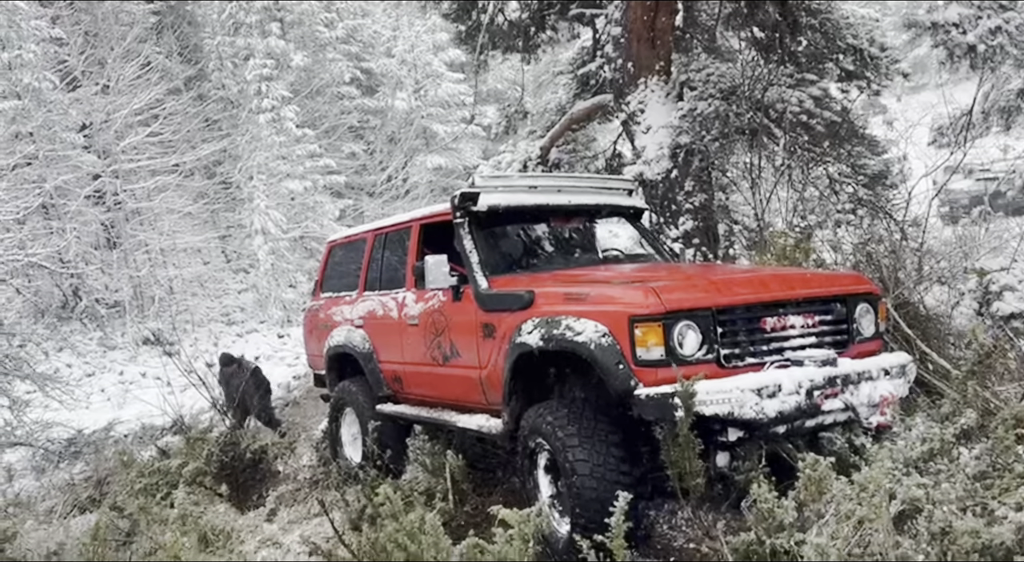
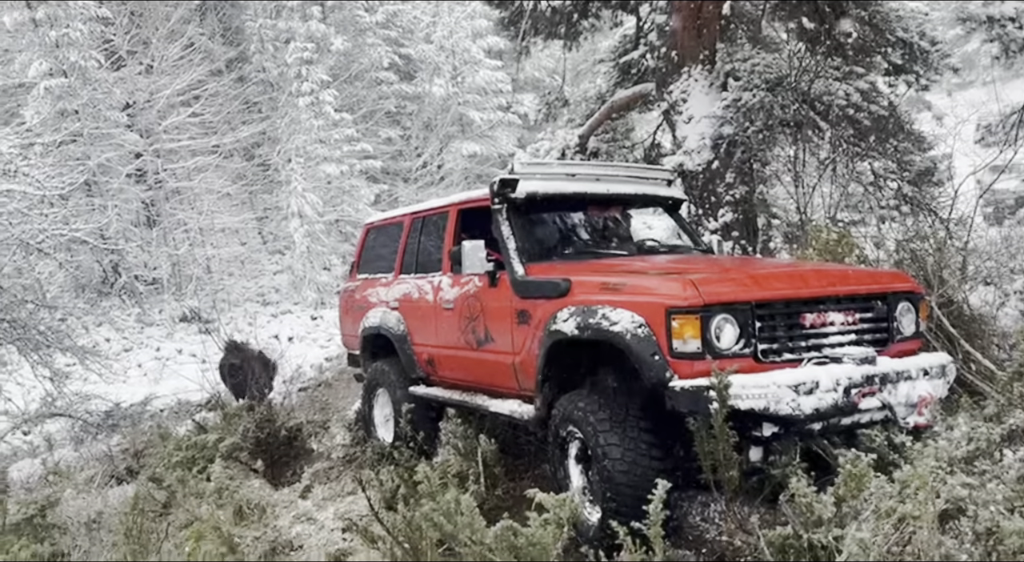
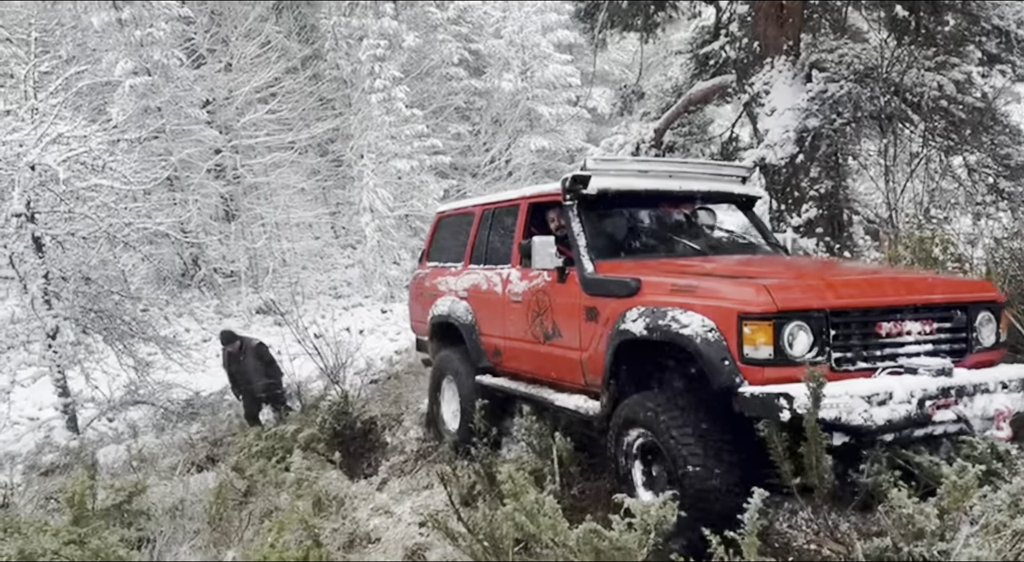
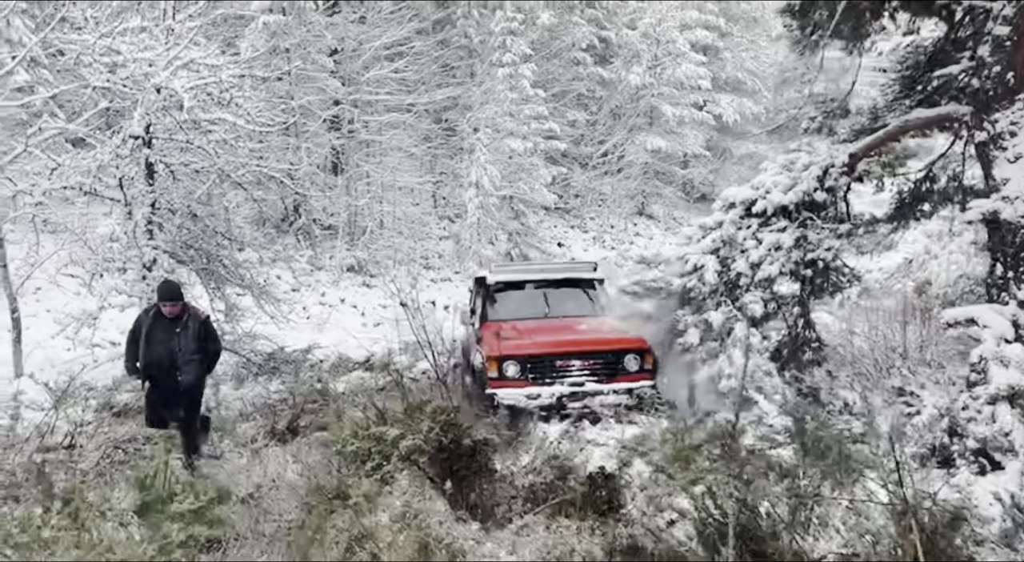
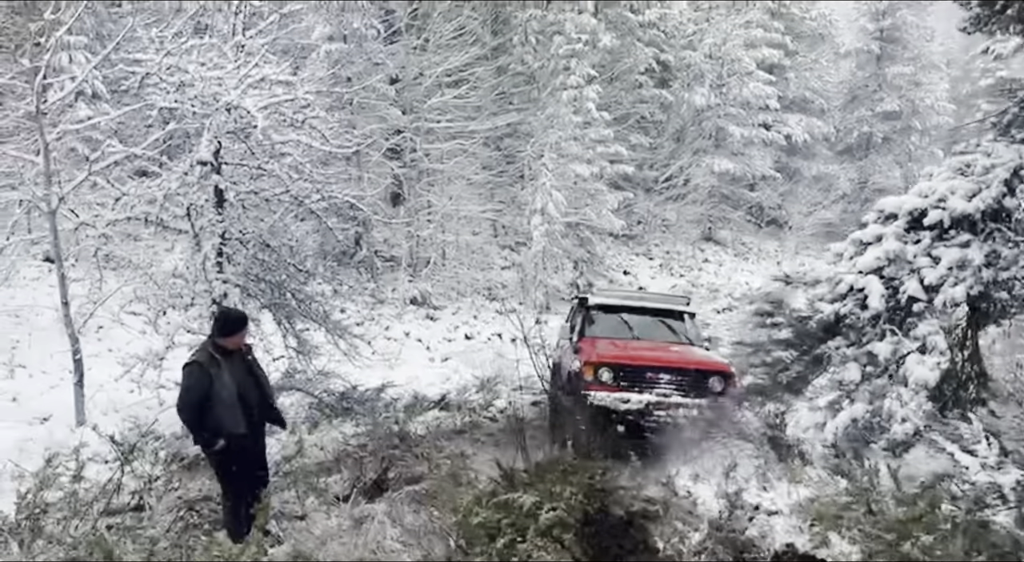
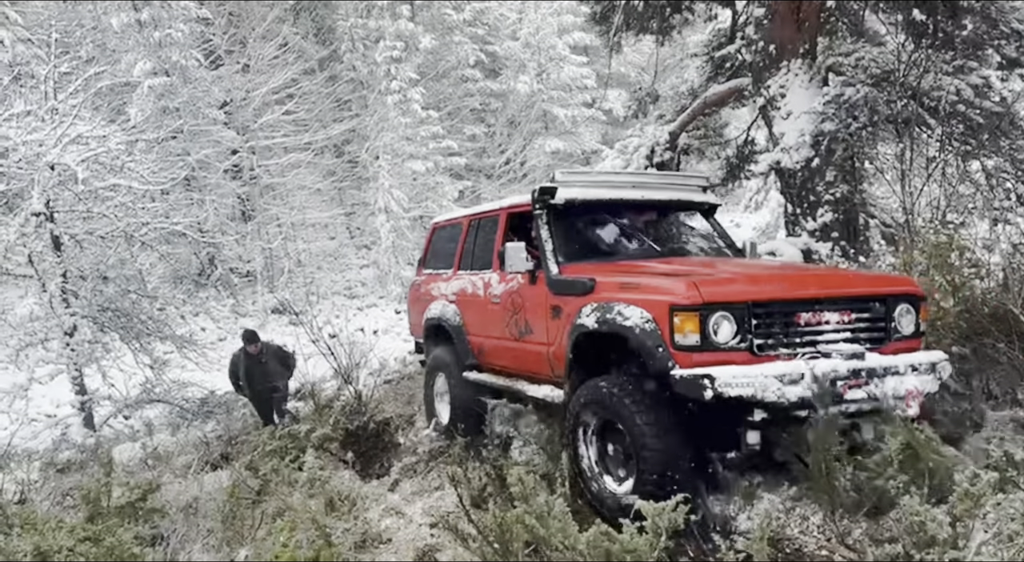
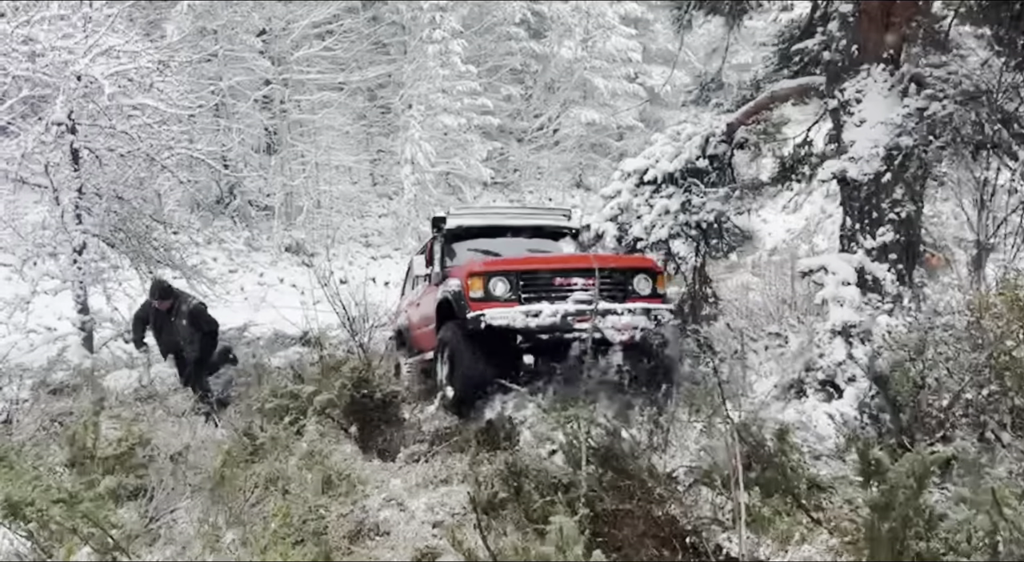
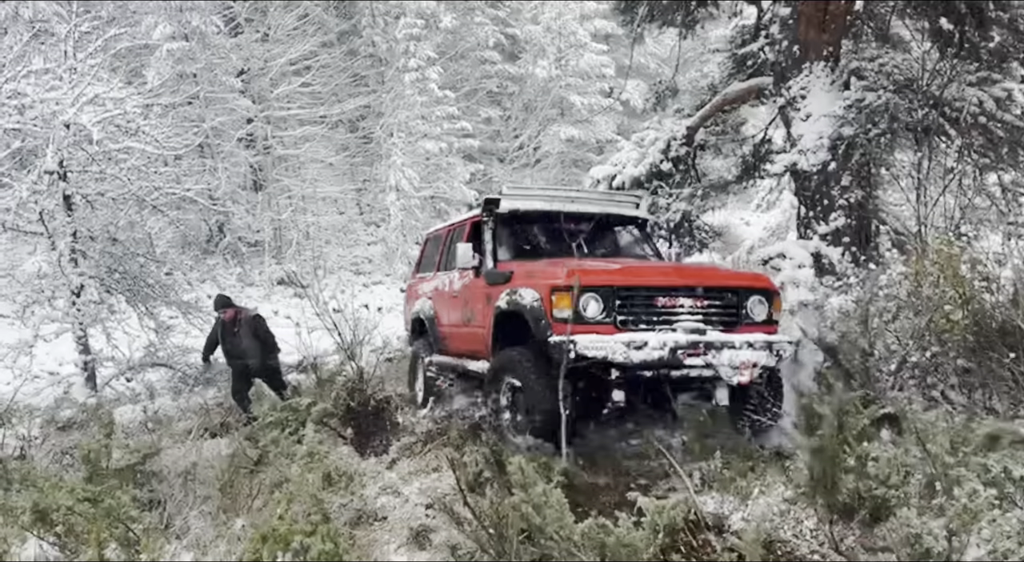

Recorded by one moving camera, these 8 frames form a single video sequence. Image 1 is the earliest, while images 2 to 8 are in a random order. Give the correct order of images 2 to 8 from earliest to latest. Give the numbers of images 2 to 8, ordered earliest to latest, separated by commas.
2, 3, 6, 8, 7, 4, 5
